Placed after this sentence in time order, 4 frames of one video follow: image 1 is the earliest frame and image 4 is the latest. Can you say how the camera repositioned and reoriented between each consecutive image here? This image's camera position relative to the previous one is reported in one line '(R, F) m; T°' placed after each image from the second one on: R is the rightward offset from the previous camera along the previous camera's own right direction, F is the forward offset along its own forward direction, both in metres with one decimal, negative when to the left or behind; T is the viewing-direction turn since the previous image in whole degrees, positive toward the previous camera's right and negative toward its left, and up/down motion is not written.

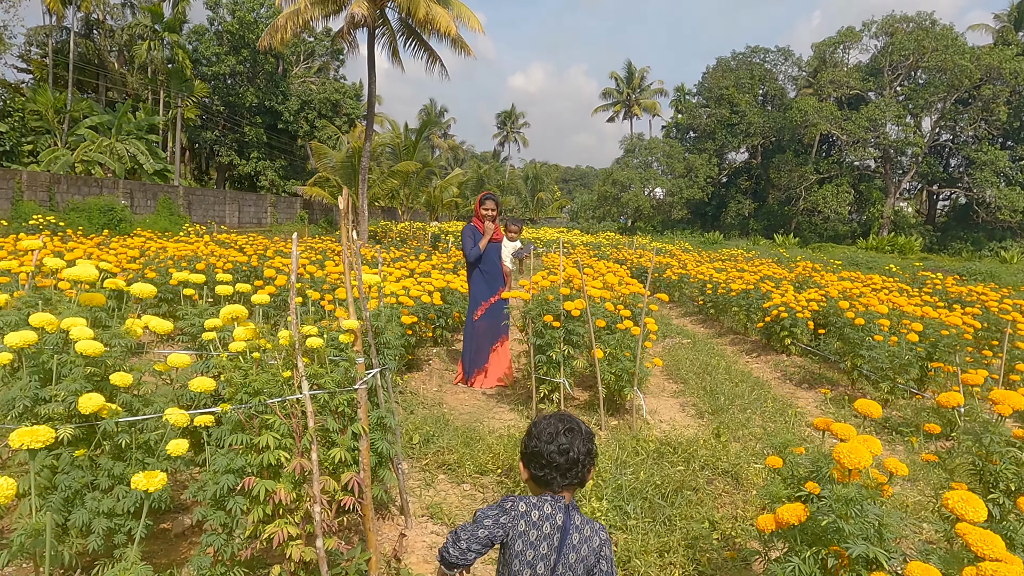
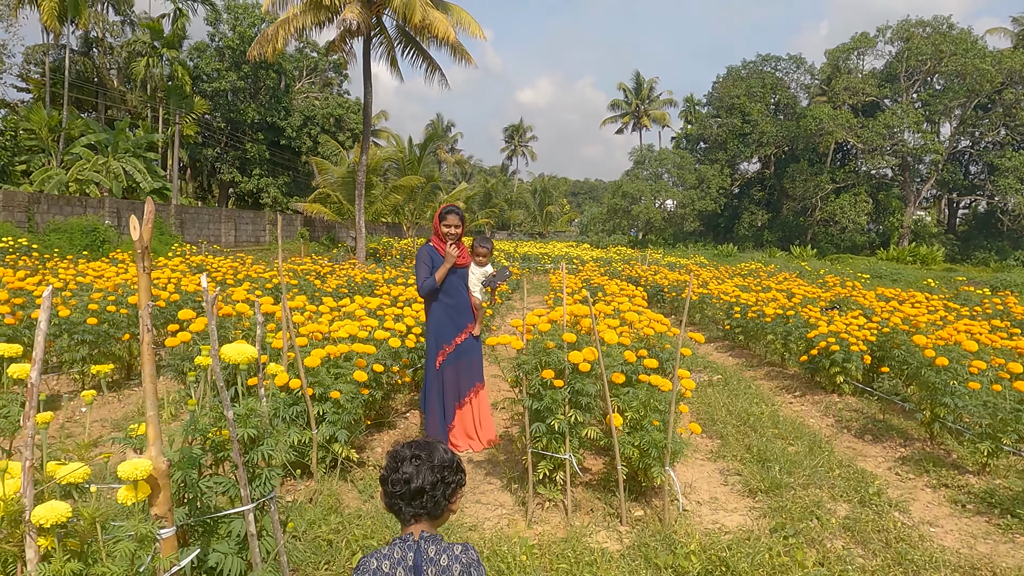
(+0.1, +0.9) m; -1°
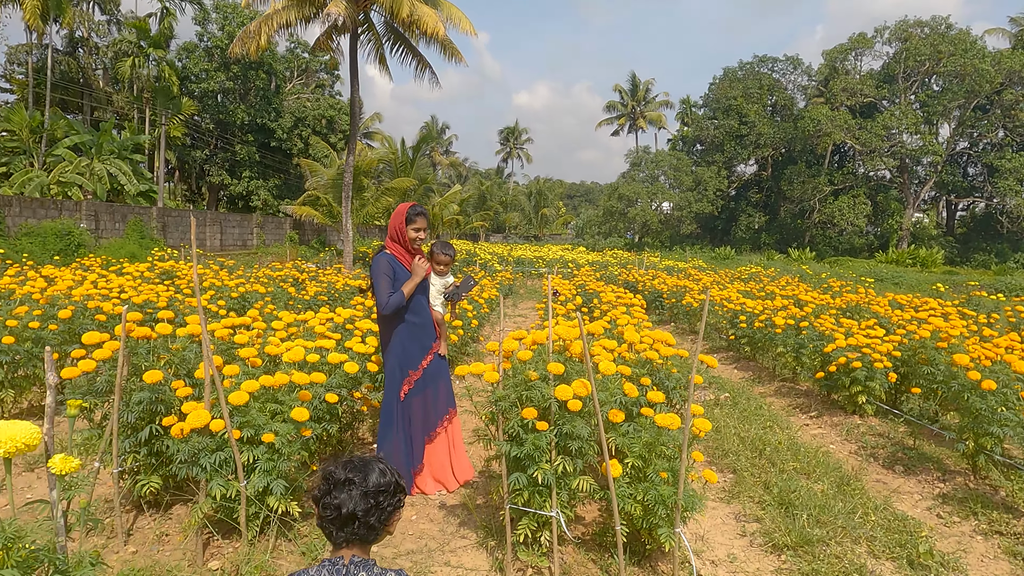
(+0.1, +0.5) m; 0°
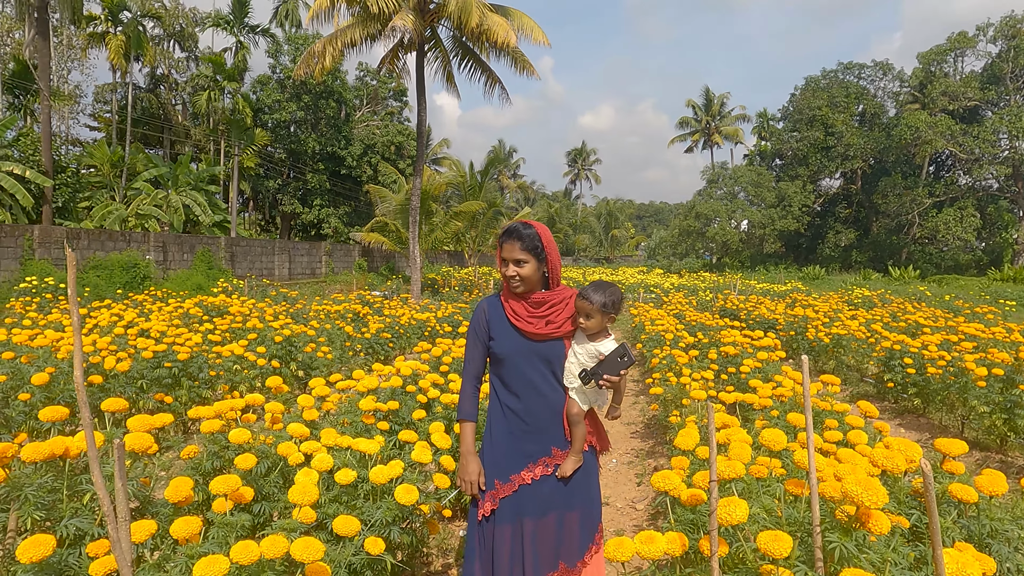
(-0.2, +1.2) m; -6°
